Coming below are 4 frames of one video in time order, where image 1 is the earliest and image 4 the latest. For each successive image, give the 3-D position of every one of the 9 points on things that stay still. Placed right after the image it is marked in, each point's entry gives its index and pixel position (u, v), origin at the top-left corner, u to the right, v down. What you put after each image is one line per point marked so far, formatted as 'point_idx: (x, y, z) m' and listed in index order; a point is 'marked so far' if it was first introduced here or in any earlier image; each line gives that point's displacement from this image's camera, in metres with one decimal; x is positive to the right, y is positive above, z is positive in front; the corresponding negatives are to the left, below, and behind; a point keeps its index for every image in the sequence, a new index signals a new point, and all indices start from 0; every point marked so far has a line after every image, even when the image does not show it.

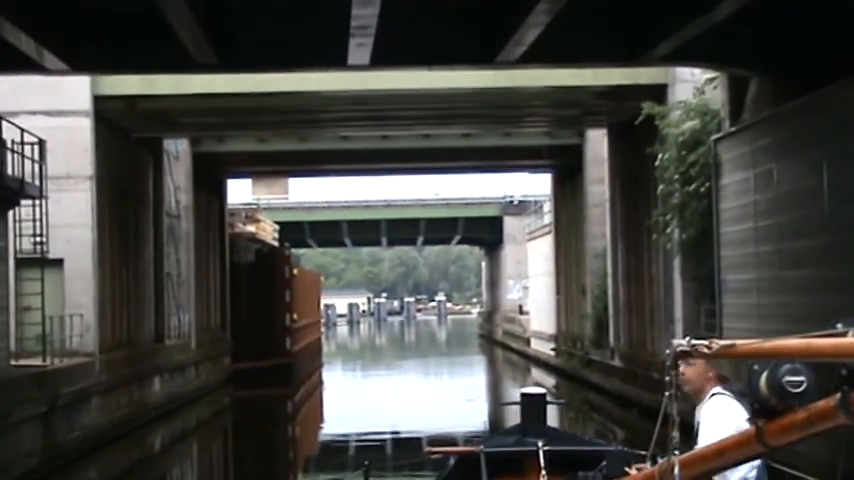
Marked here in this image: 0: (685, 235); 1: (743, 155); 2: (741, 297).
0: (+4.0, +0.1, +19.4) m
1: (+4.3, +1.2, +17.2) m
2: (+4.3, -0.8, +17.2) m
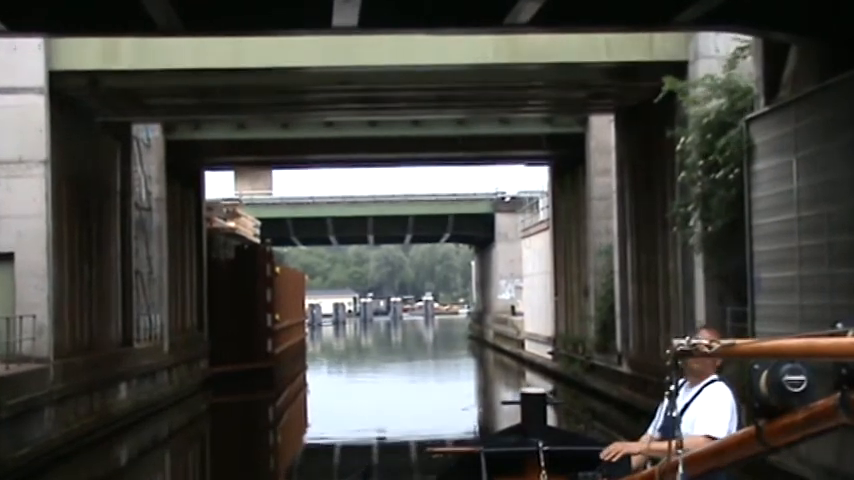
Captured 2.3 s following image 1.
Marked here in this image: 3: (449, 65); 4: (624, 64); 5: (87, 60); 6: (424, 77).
0: (+3.9, +0.2, +17.4) m
1: (+4.3, +1.2, +15.1) m
2: (+4.3, -0.7, +15.1) m
3: (+0.3, +2.6, +18.8) m
4: (+3.0, +2.7, +19.1) m
5: (-5.1, +2.7, +18.6) m
6: (-0.1, +2.6, +19.8) m
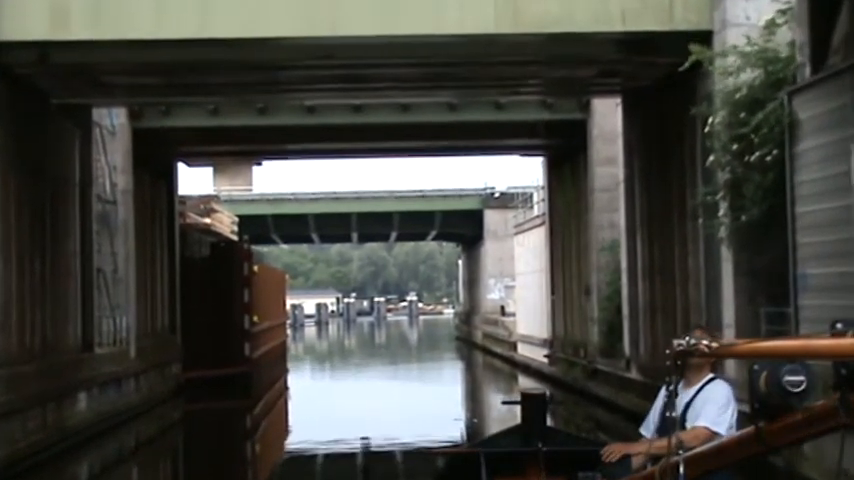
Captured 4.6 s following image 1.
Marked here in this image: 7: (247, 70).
0: (+3.9, +0.3, +15.3) m
1: (+4.2, +1.3, +13.0) m
2: (+4.2, -0.6, +13.1) m
3: (+0.2, +2.7, +16.6) m
4: (+2.9, +2.8, +17.0) m
5: (-5.2, +2.8, +16.4) m
6: (-0.2, +2.7, +17.6) m
7: (-2.7, +2.6, +19.0) m
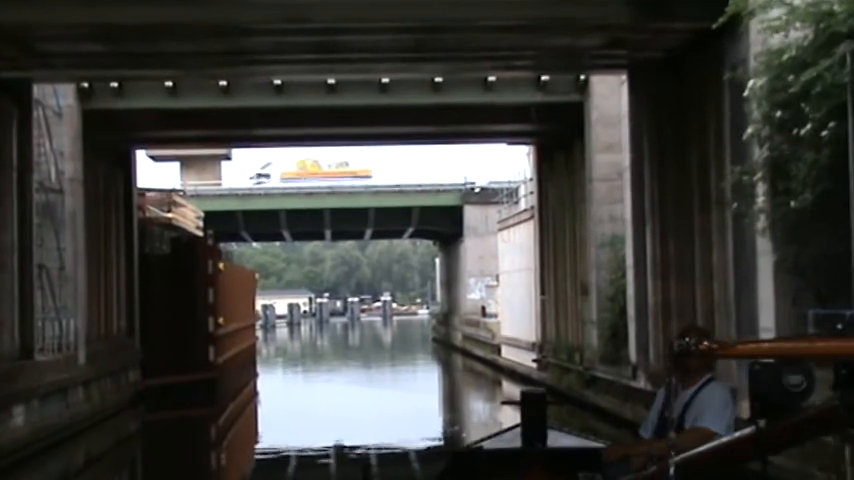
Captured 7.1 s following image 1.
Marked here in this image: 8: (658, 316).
0: (+3.7, +0.4, +12.9) m
1: (+4.2, +1.5, +10.7) m
2: (+4.2, -0.5, +10.7) m
3: (+0.1, +2.8, +14.2) m
4: (+2.8, +2.9, +14.6) m
5: (-5.3, +2.9, +13.9) m
6: (-0.4, +2.8, +15.2) m
7: (-2.9, +2.7, +16.5) m
8: (+3.5, -1.2, +18.9) m
